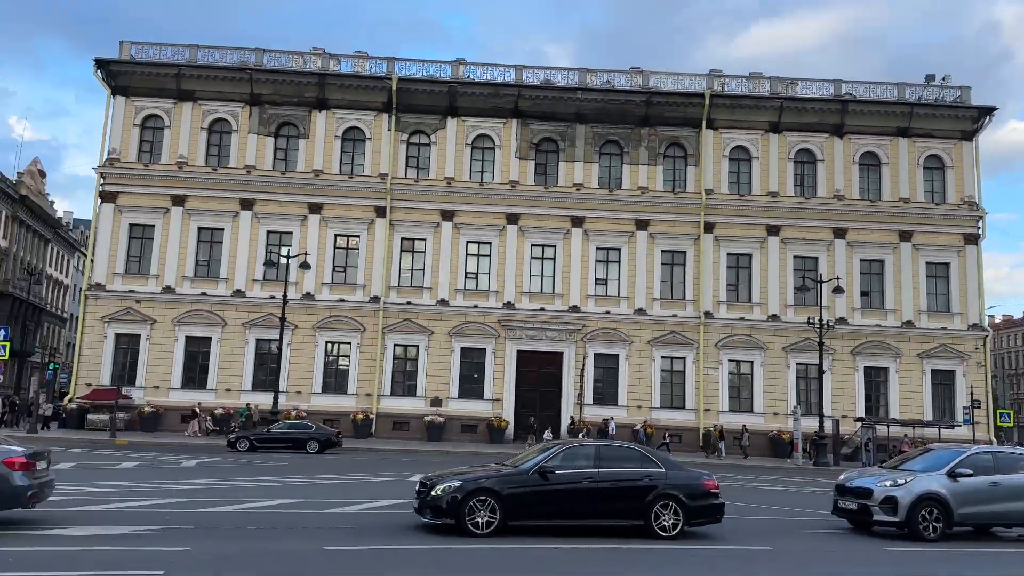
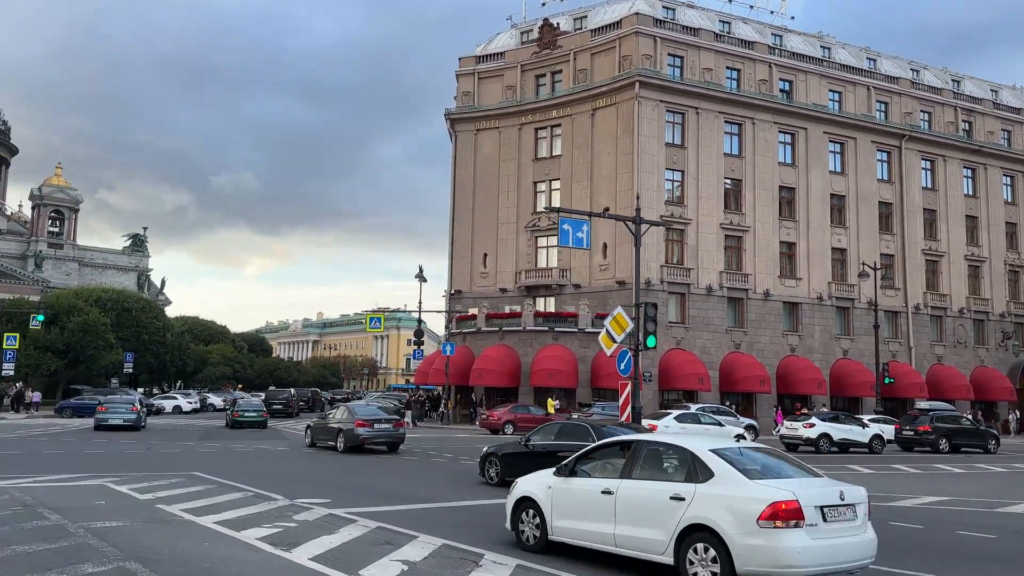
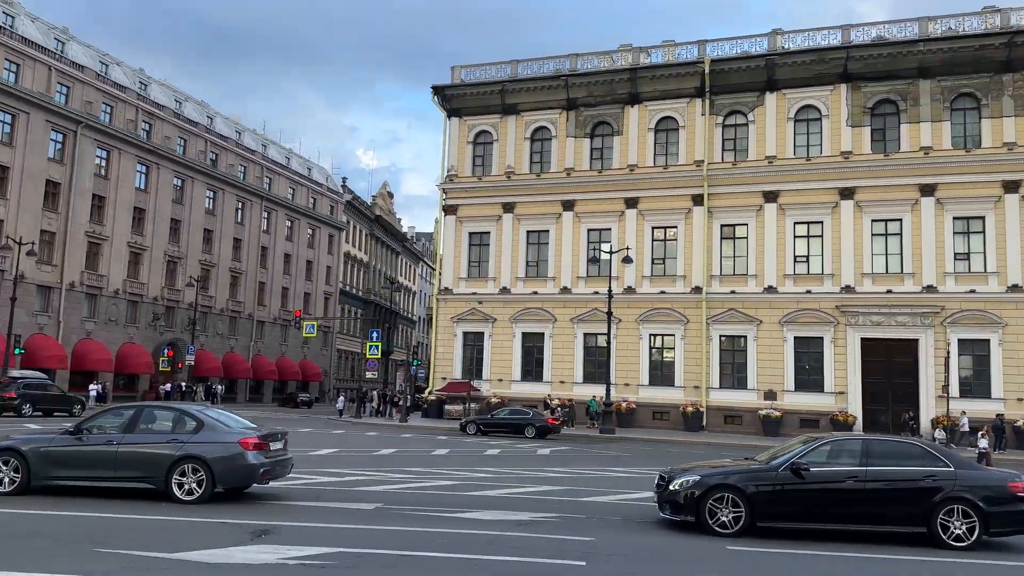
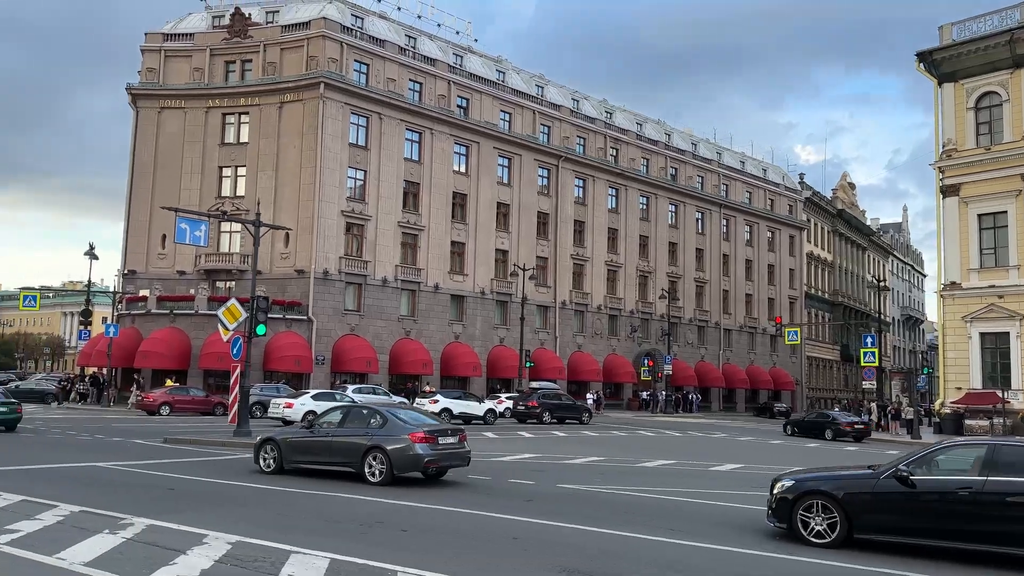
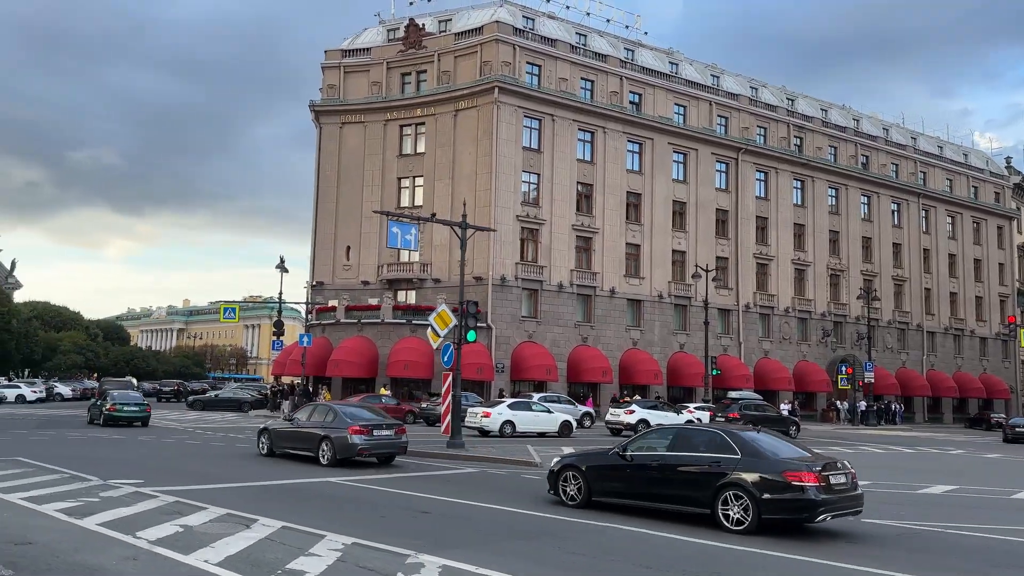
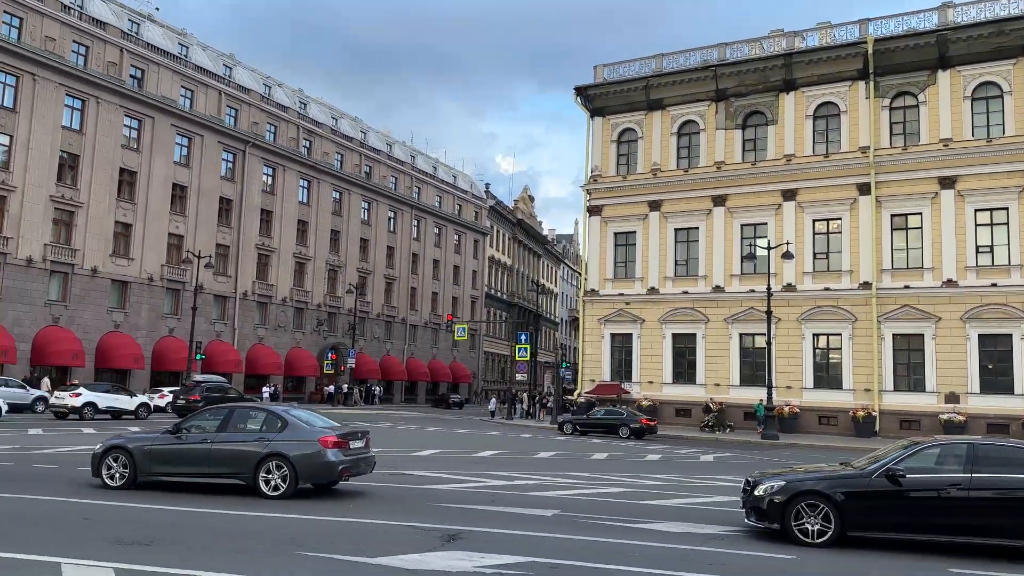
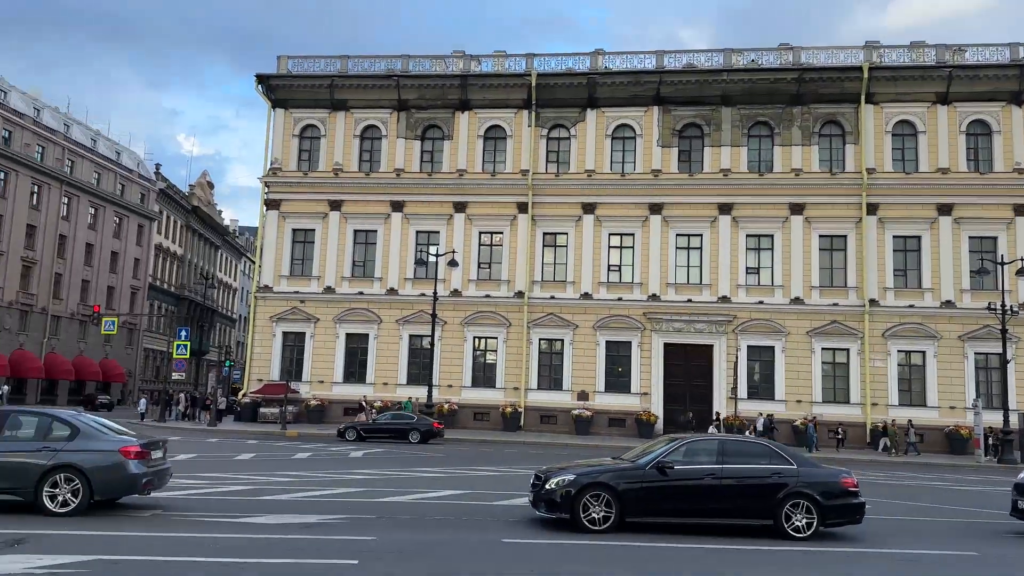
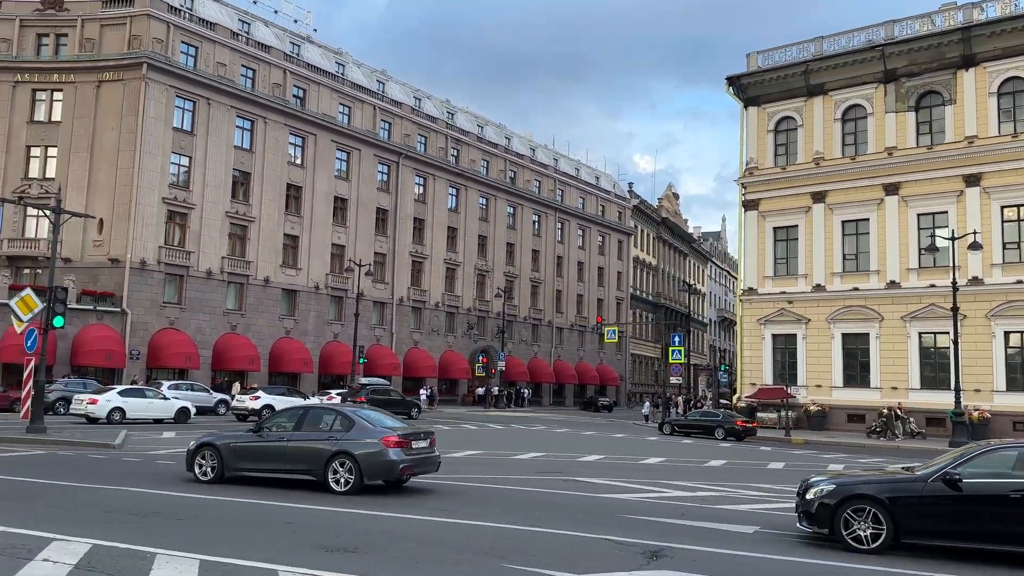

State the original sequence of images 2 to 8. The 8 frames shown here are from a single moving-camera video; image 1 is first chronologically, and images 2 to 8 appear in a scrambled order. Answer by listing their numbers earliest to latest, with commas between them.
7, 3, 6, 8, 4, 5, 2
